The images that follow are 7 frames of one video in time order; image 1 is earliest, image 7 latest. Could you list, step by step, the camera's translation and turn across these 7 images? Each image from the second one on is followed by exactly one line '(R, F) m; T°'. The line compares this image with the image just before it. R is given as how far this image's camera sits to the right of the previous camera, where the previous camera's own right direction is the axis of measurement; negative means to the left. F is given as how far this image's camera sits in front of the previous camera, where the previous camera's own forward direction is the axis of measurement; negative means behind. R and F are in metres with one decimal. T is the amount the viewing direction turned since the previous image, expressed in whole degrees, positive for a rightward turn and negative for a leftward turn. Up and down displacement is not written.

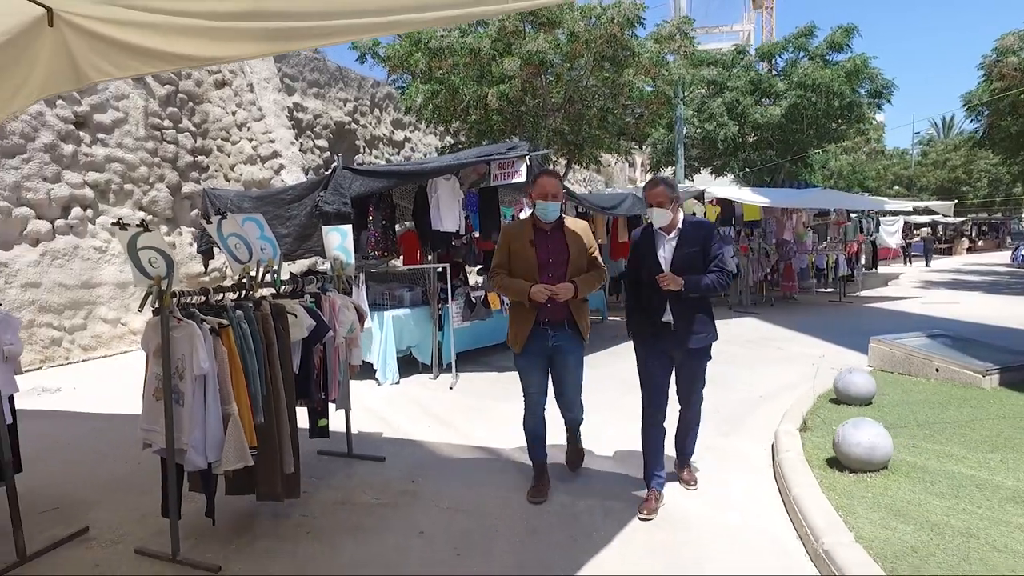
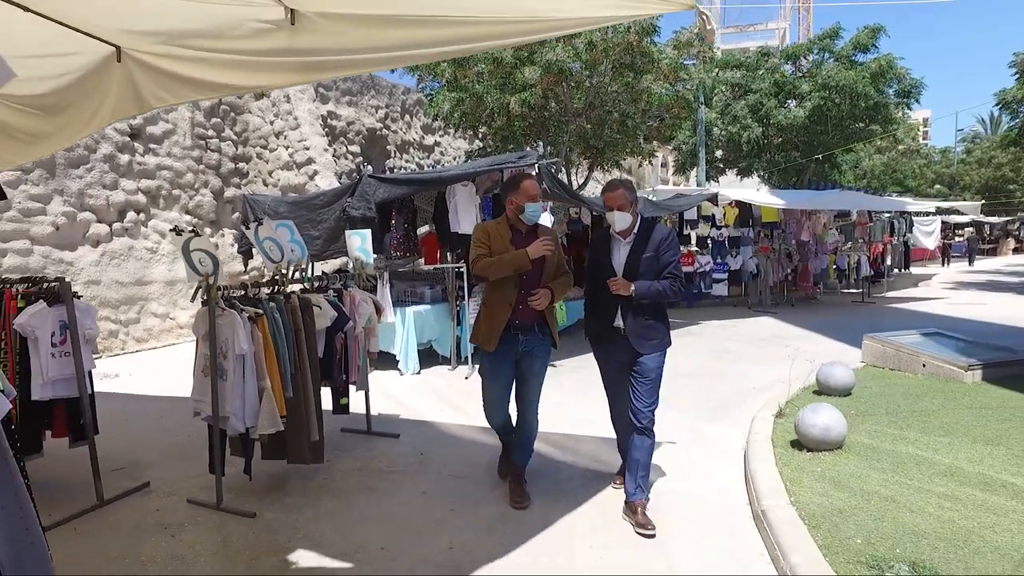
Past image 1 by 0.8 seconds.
(+0.3, -0.5) m; -3°
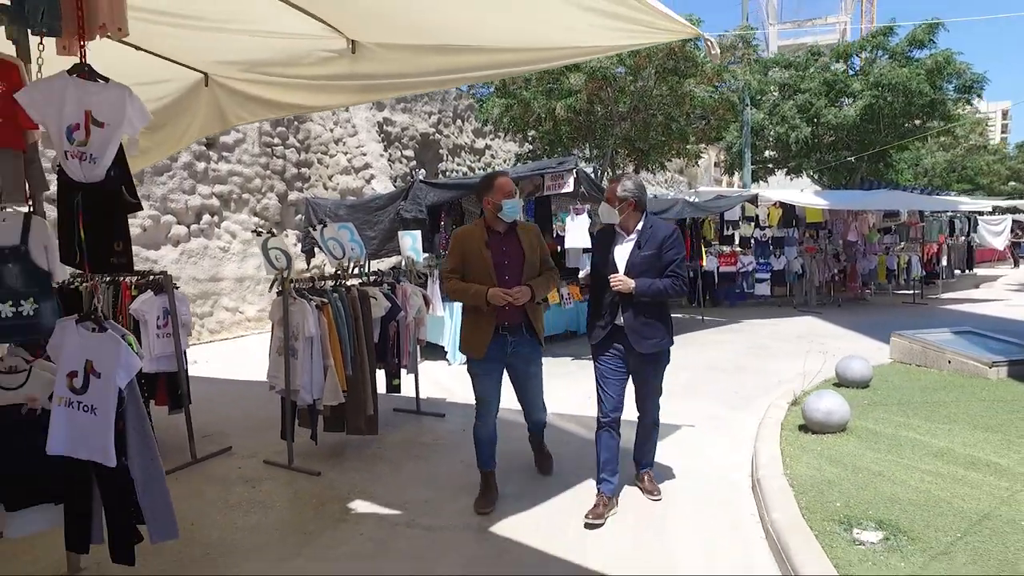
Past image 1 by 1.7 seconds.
(+0.1, -0.5) m; -5°
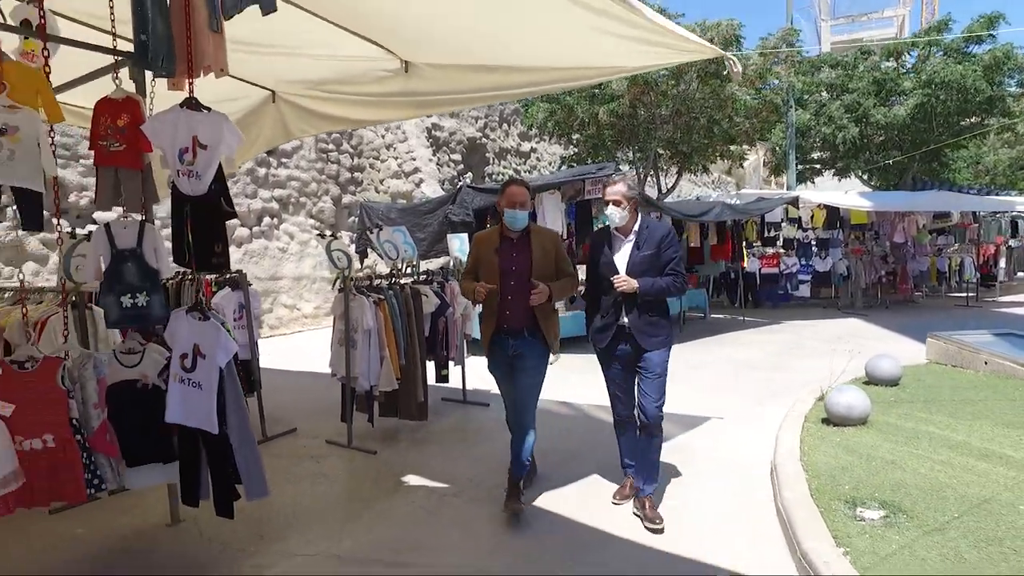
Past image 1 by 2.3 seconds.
(+0.1, -0.4) m; -4°
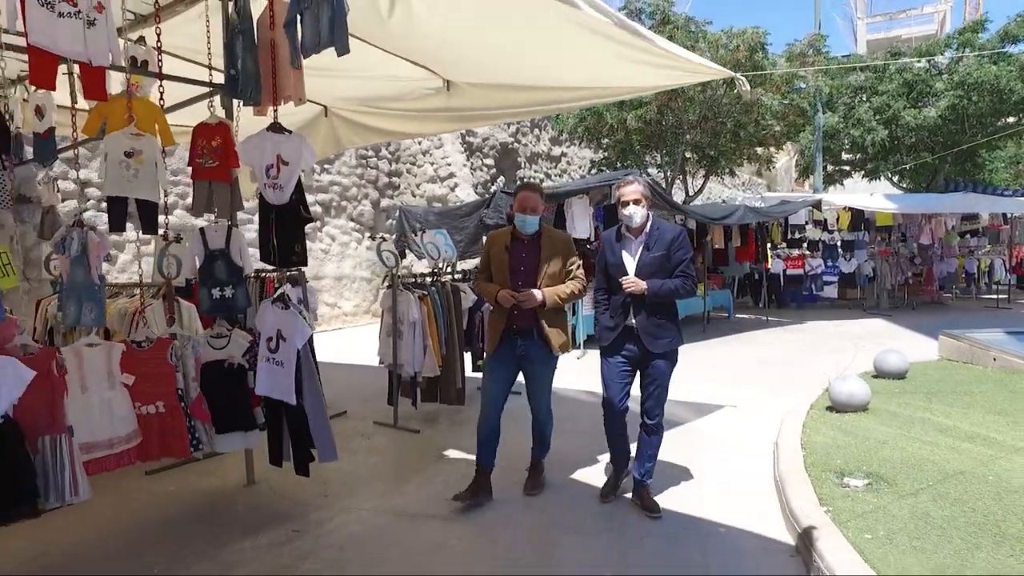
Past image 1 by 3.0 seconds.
(0.0, -0.5) m; -3°
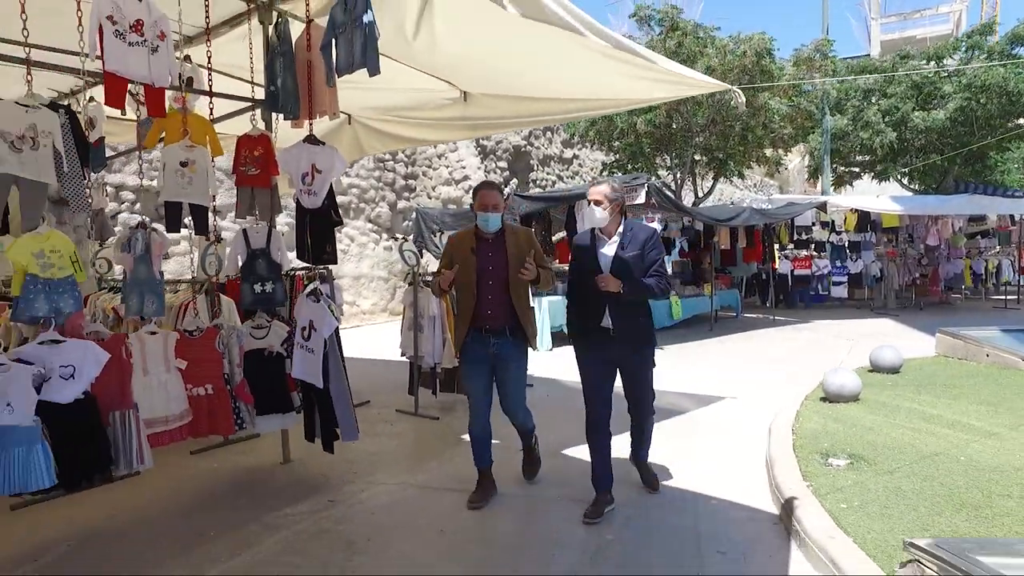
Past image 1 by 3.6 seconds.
(0.0, -0.4) m; -1°
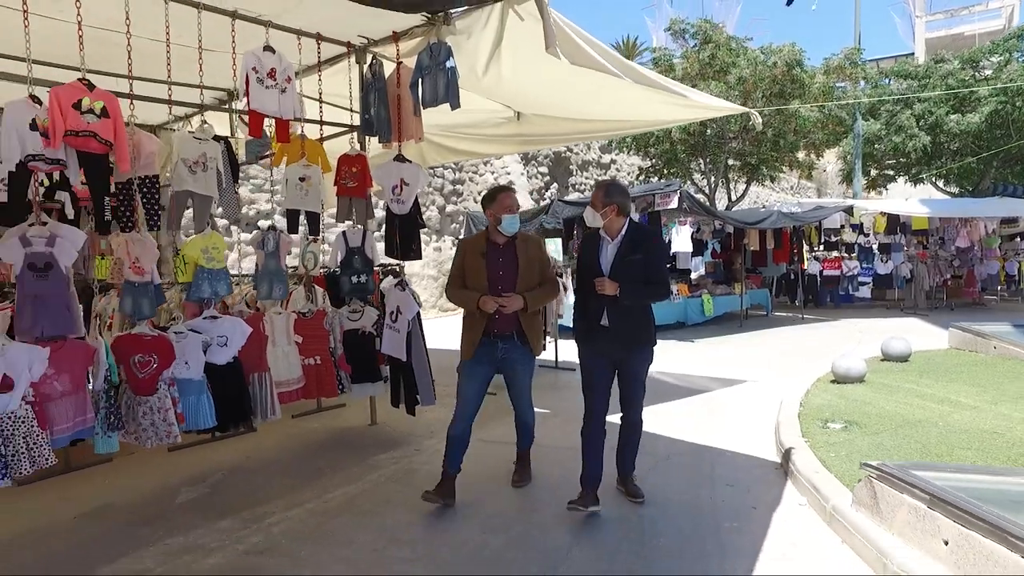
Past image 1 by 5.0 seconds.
(-0.1, -0.9) m; -3°
